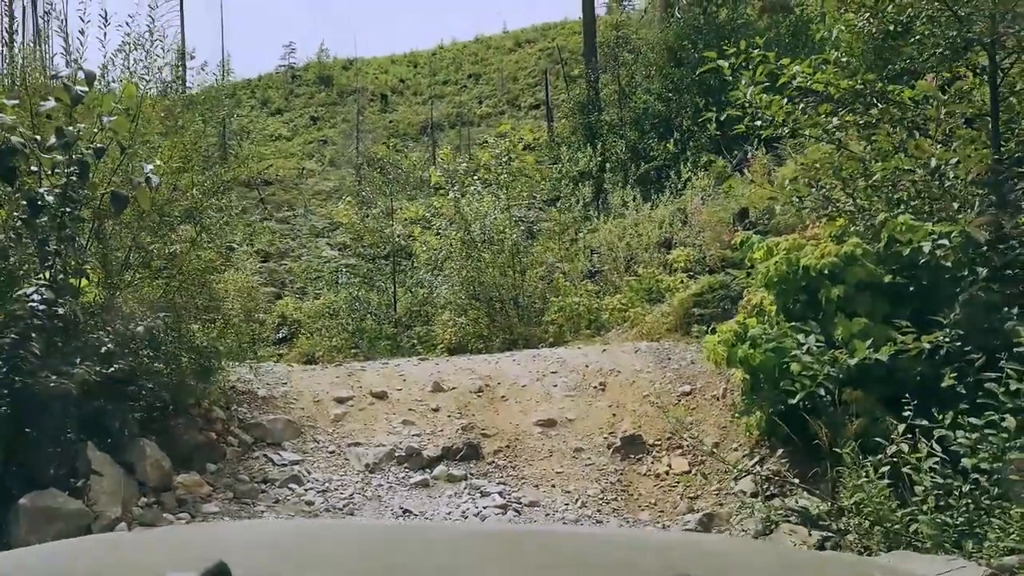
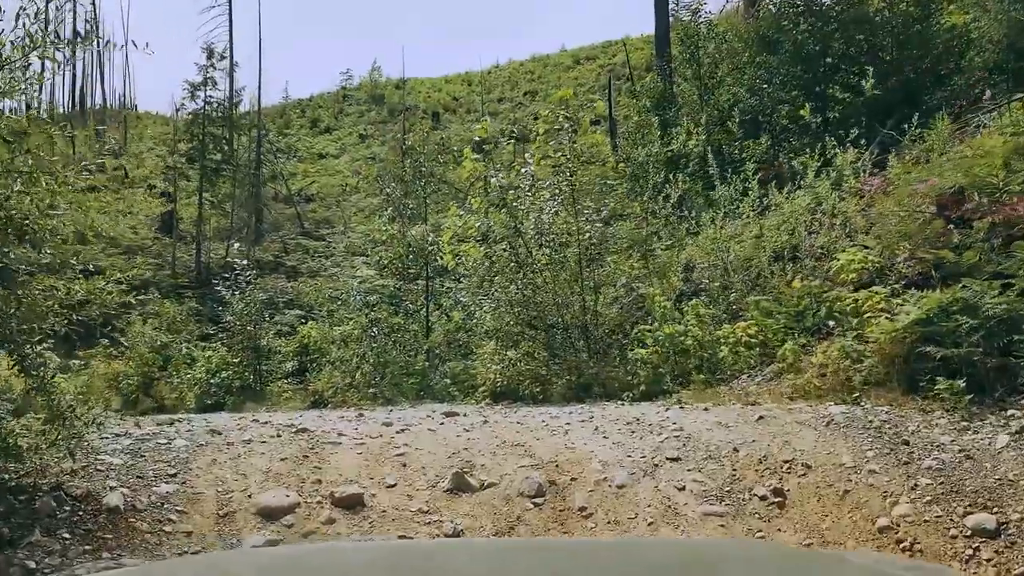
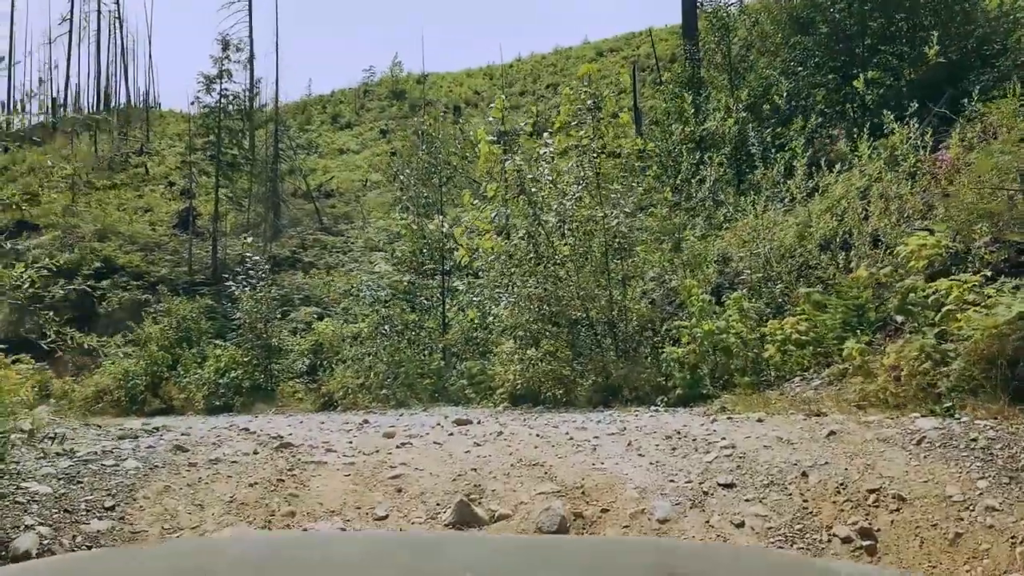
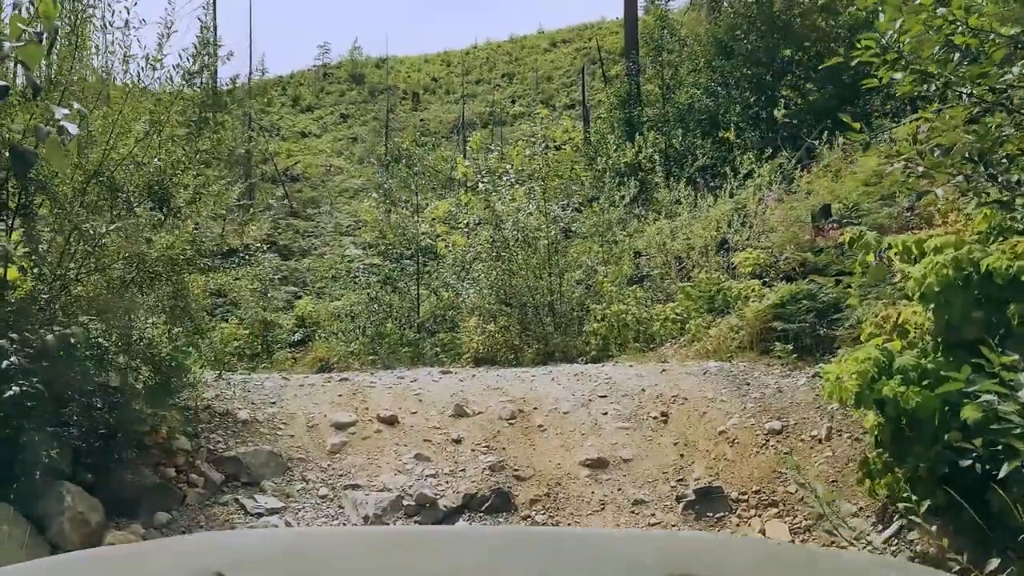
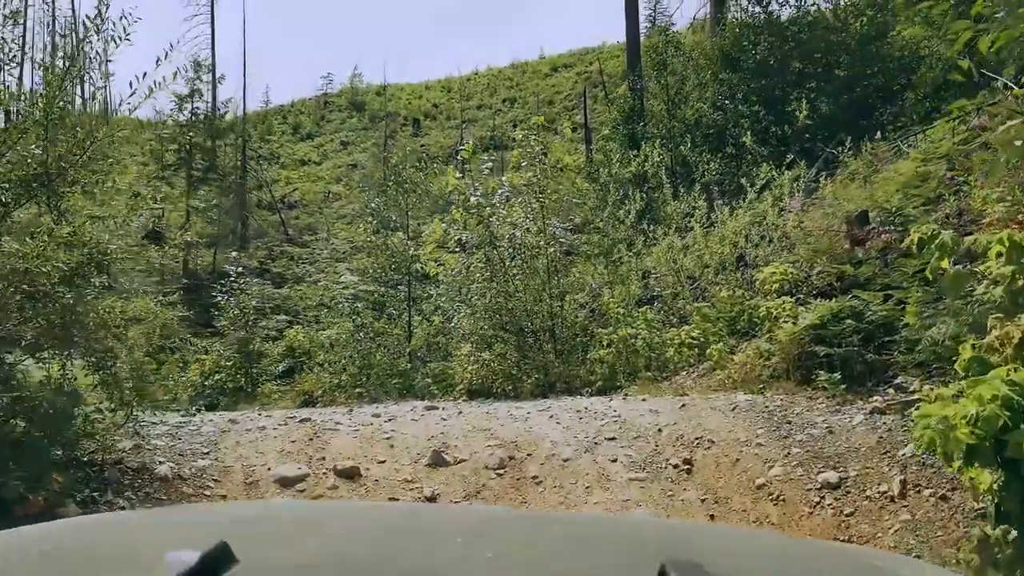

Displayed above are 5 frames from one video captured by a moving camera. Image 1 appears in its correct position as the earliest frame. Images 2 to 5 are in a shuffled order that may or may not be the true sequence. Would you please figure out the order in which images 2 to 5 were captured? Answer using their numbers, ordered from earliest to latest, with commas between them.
4, 5, 2, 3
